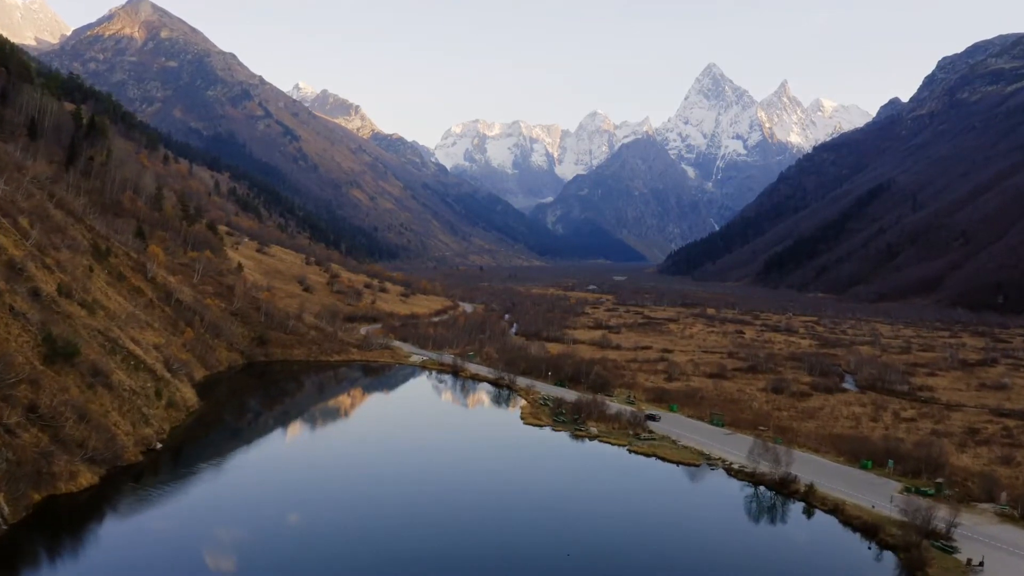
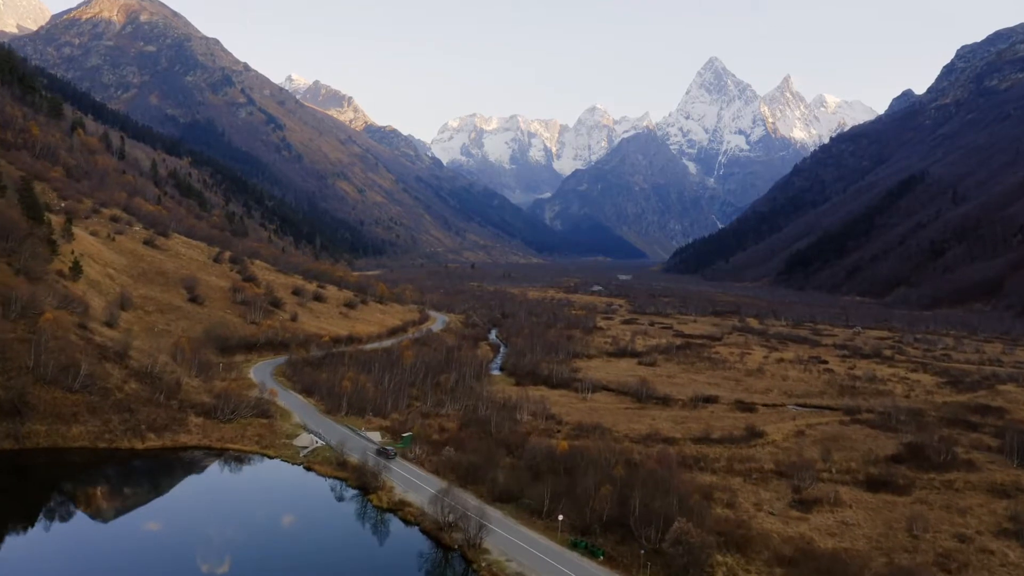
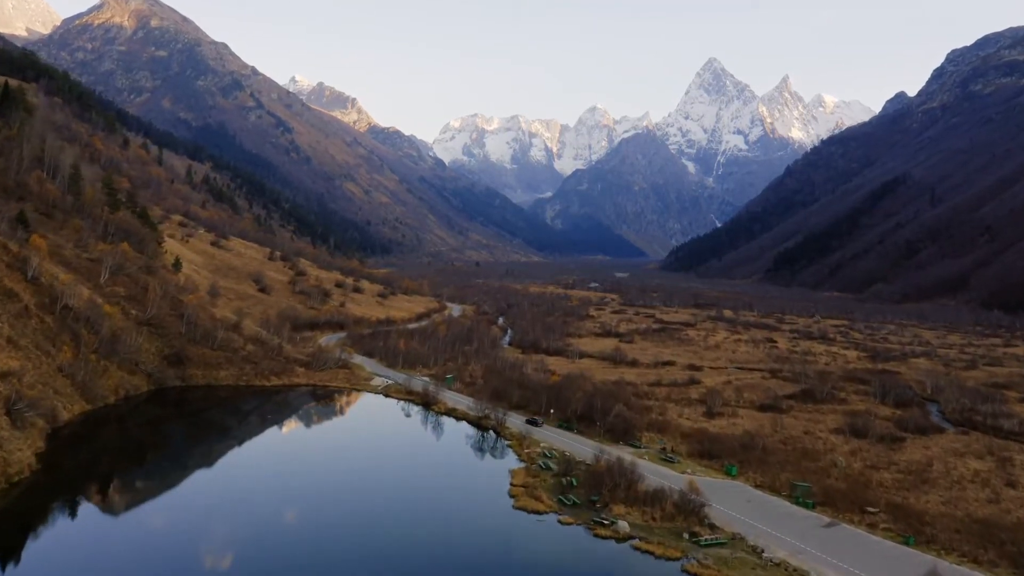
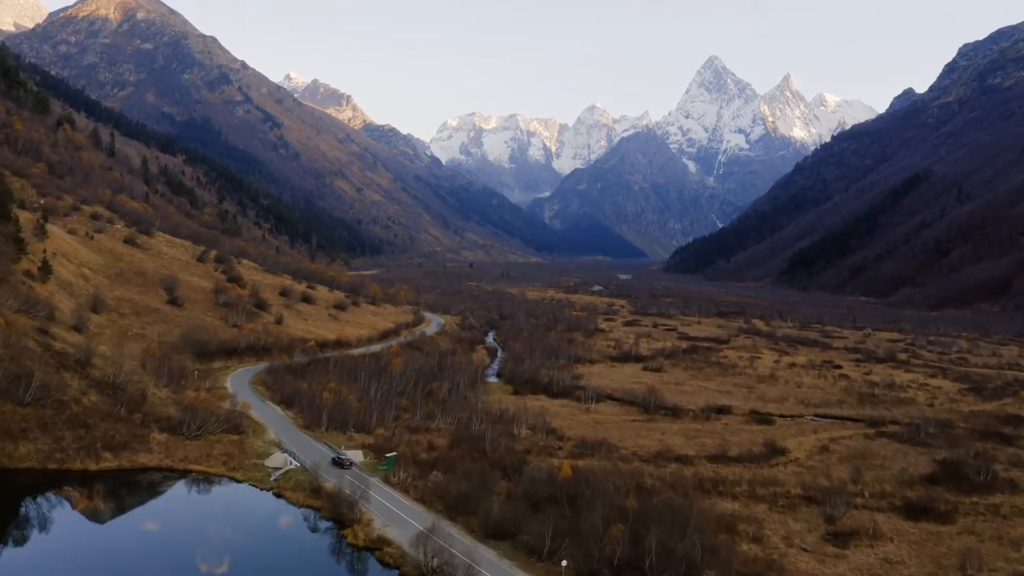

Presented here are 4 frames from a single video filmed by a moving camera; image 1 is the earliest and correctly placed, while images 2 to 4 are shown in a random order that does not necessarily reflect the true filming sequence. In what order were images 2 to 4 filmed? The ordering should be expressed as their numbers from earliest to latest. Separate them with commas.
3, 2, 4
